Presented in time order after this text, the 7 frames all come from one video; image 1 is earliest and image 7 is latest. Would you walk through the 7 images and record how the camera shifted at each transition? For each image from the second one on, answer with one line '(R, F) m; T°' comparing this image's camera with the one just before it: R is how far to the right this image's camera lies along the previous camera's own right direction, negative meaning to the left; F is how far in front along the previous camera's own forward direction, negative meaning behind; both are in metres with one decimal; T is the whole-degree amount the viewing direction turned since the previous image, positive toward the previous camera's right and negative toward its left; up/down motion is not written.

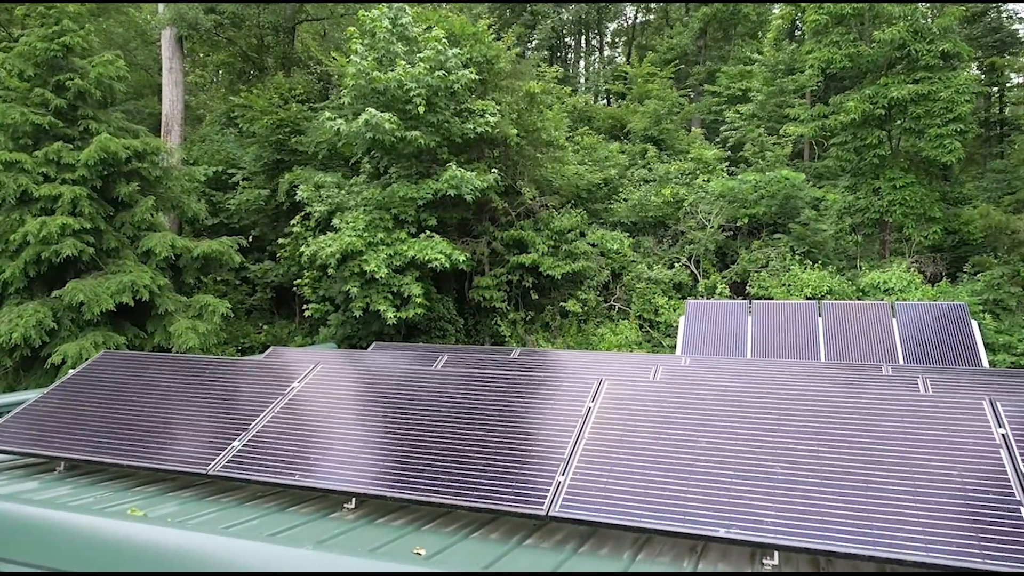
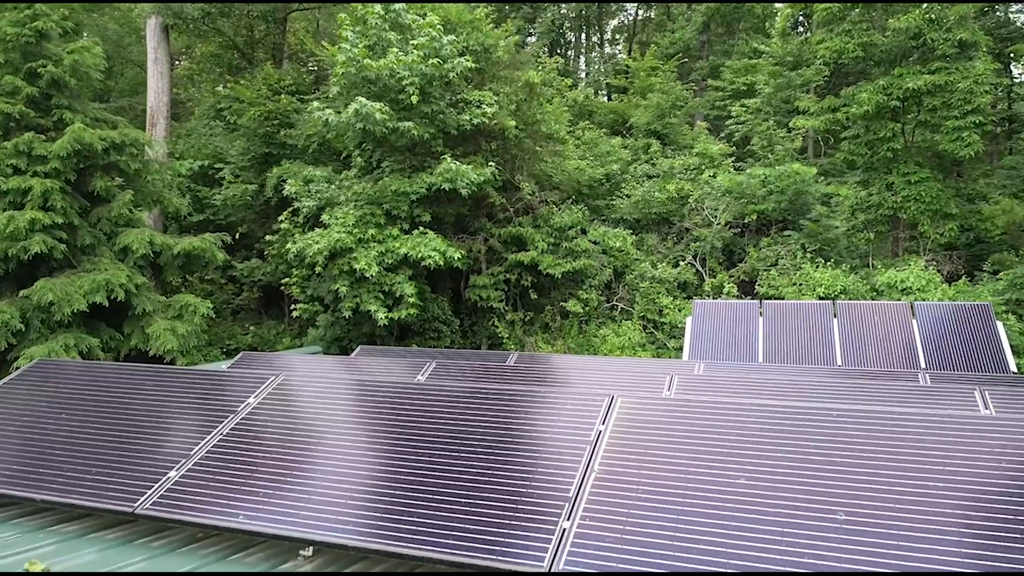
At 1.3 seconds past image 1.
(0.0, +0.5) m; 0°
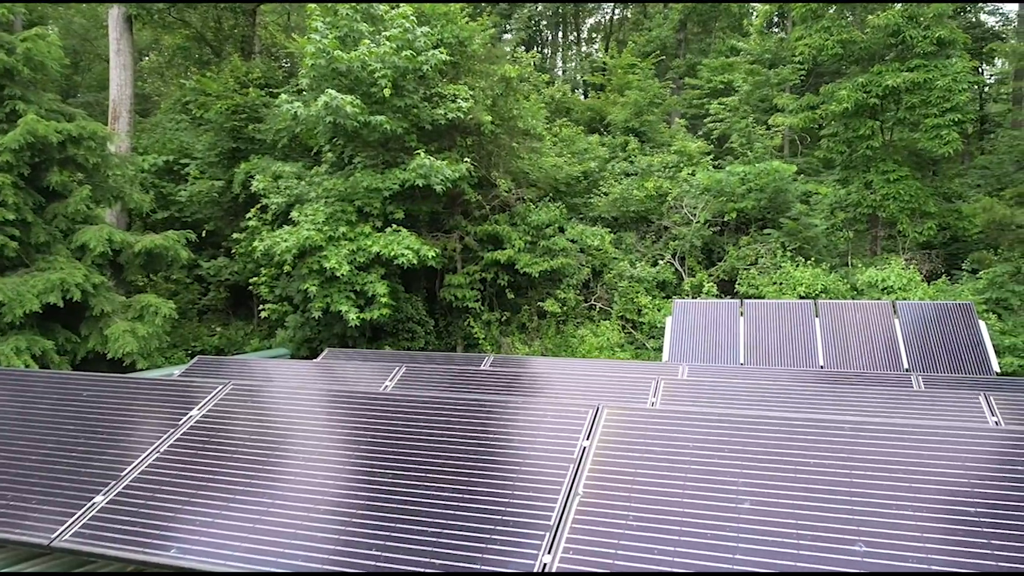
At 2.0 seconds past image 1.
(0.0, +0.3) m; +2°
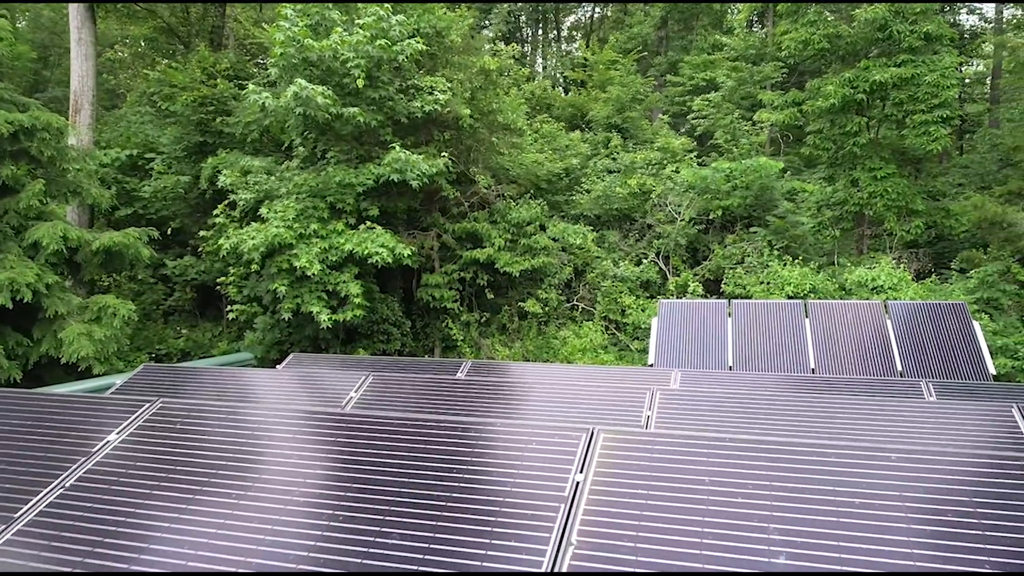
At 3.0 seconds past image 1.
(0.0, +0.4) m; +2°
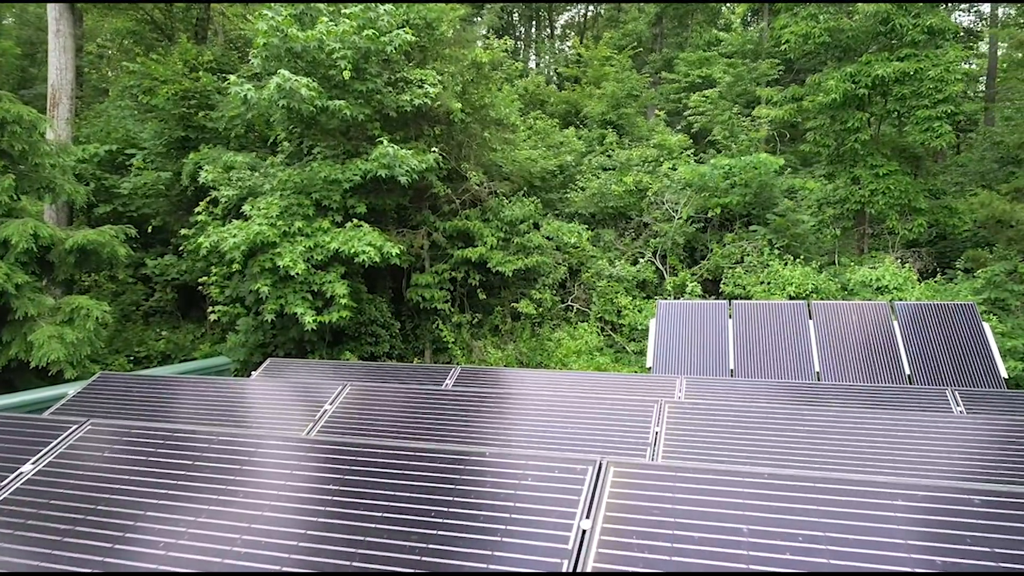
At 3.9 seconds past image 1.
(0.0, +0.3) m; +1°
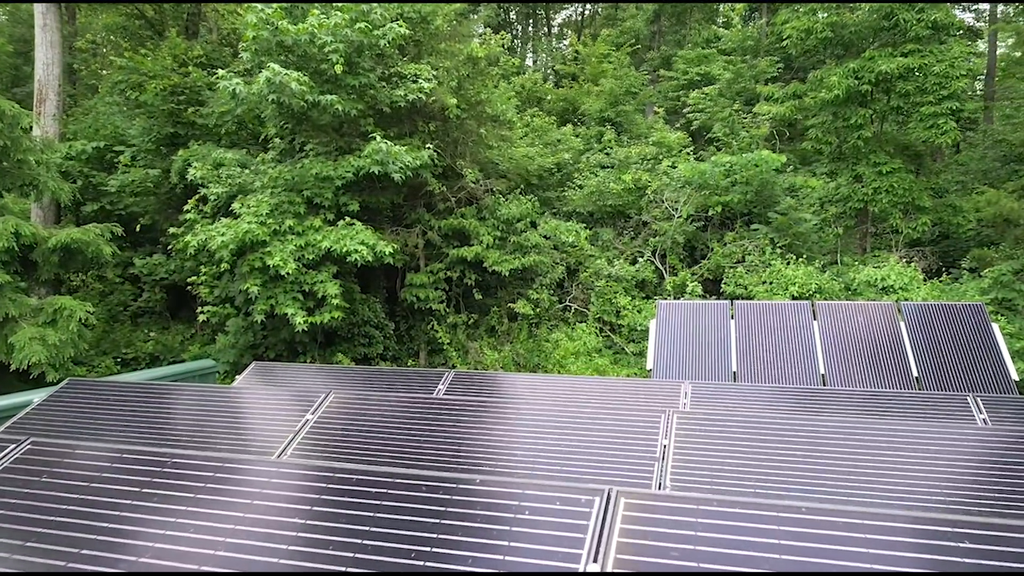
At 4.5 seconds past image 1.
(0.0, +0.2) m; 0°
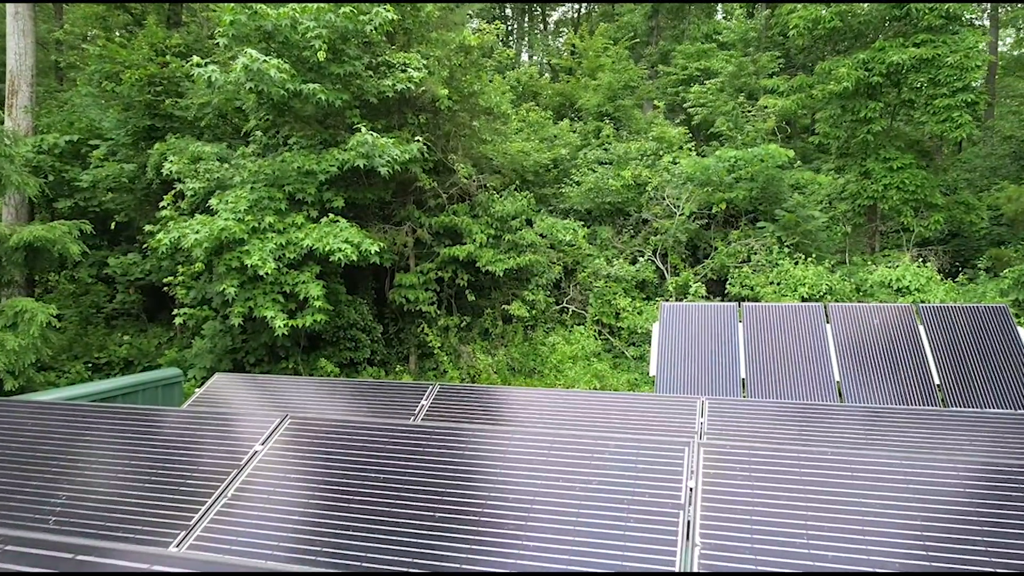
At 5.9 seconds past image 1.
(0.0, +0.5) m; +1°
